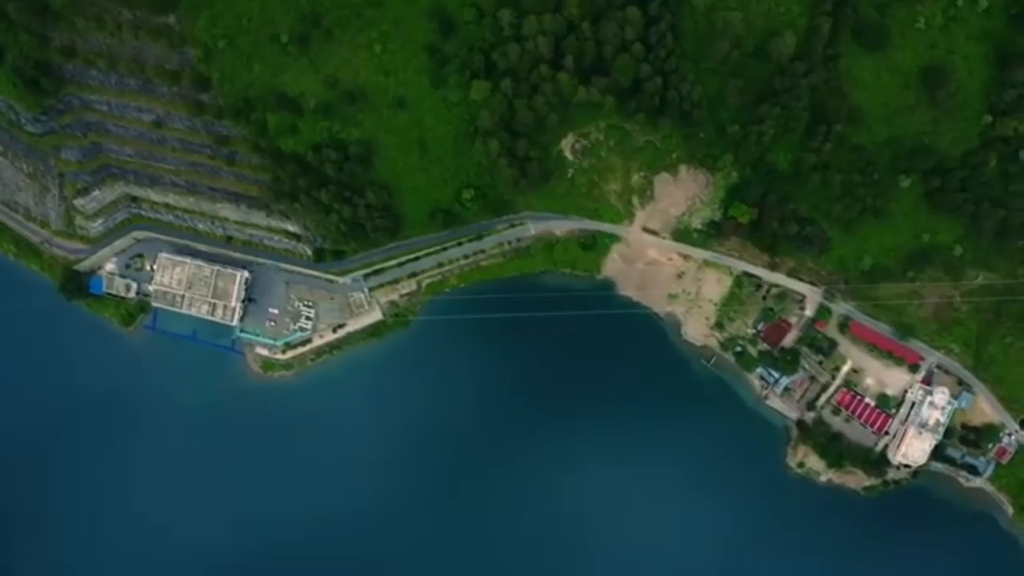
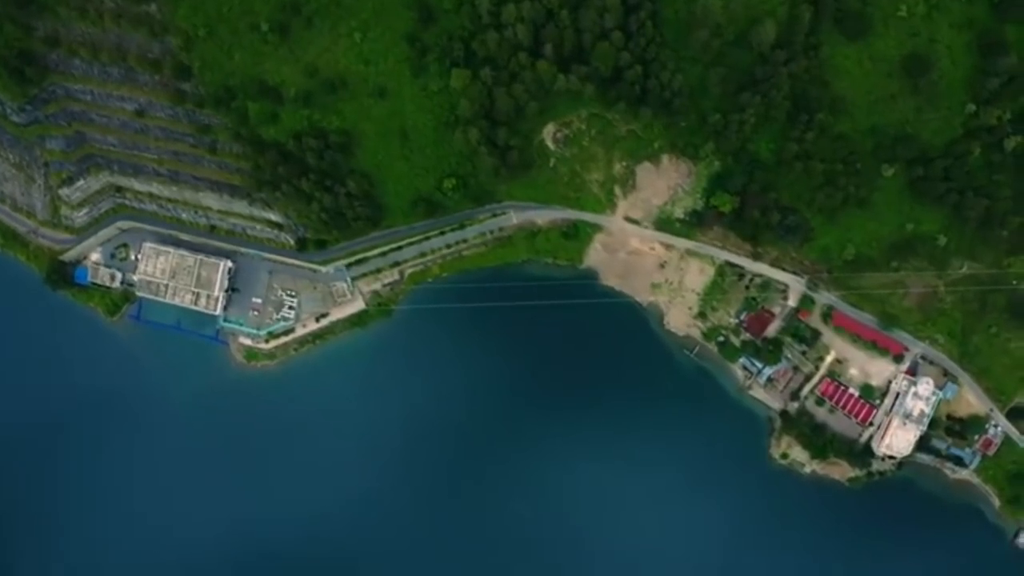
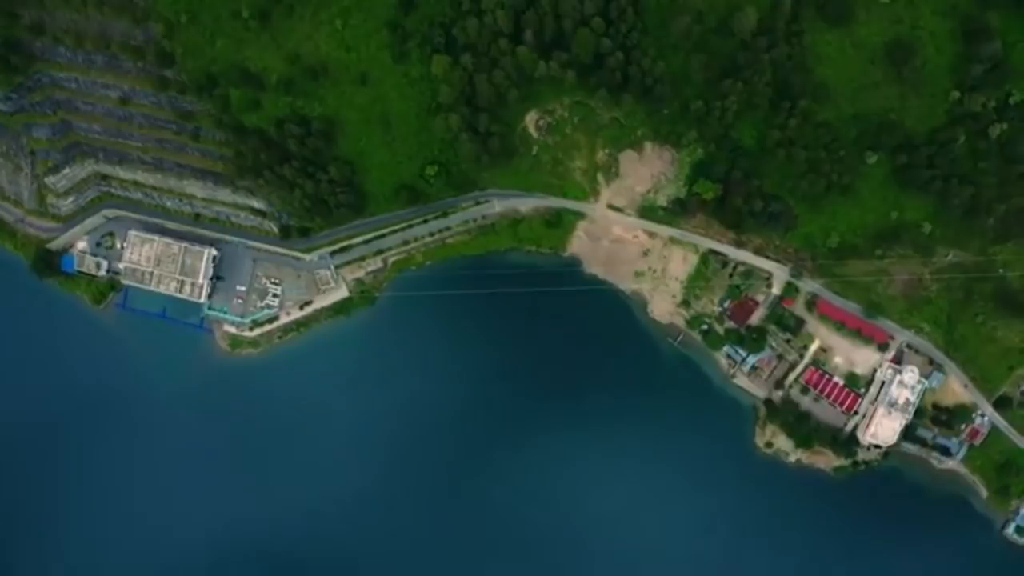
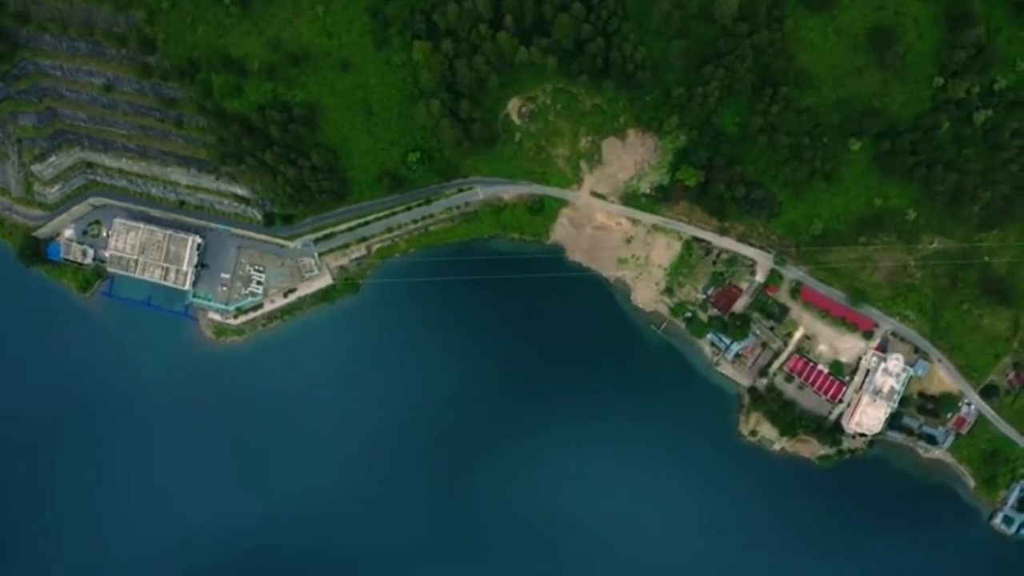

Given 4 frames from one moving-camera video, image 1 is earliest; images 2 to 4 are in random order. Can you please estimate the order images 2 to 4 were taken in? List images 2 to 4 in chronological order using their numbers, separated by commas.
2, 3, 4
